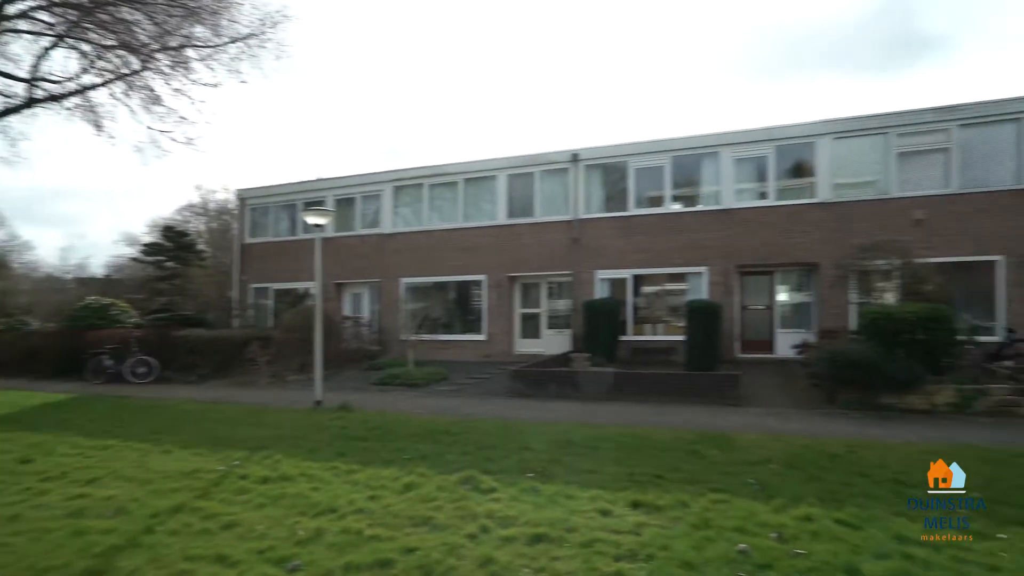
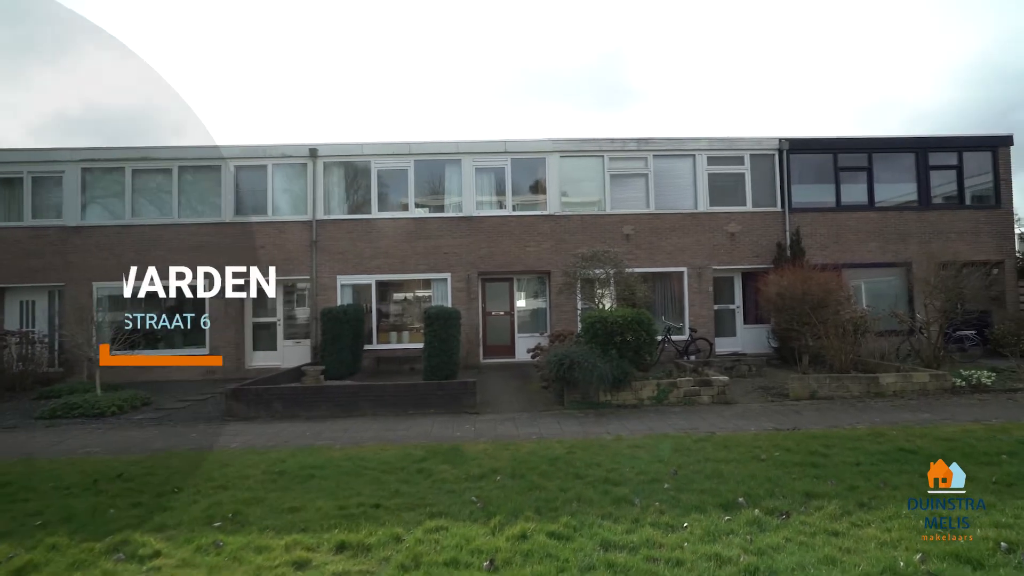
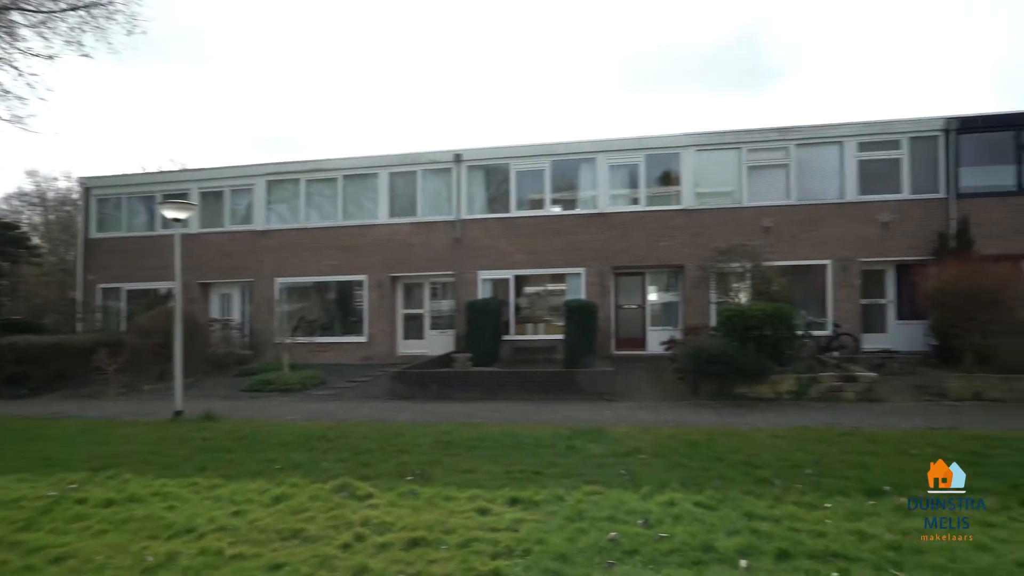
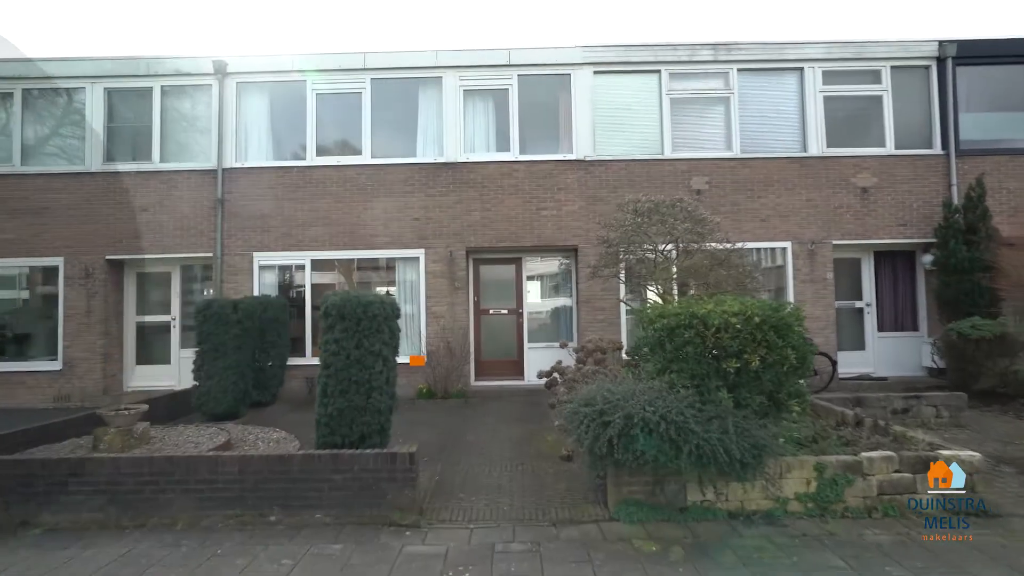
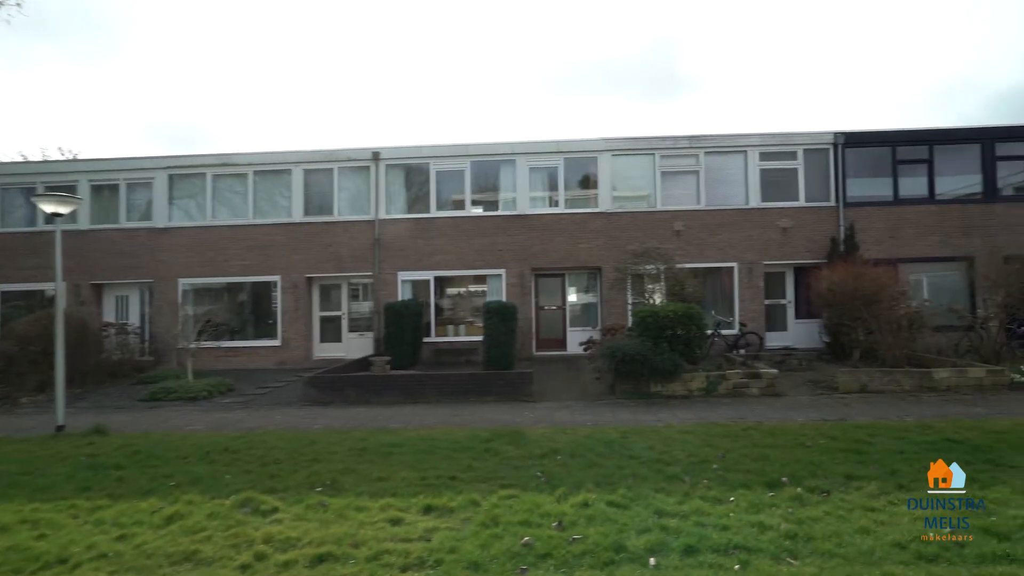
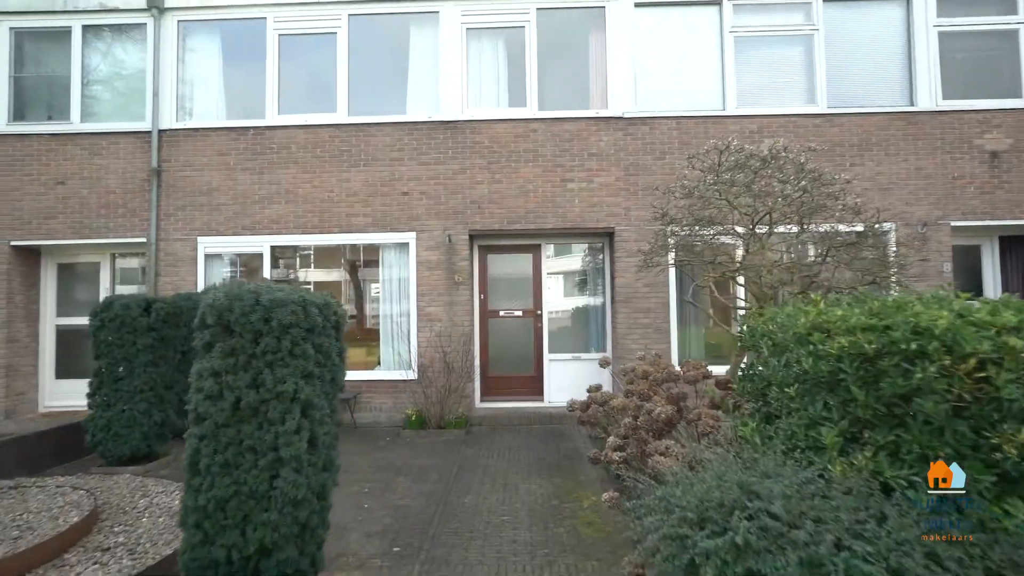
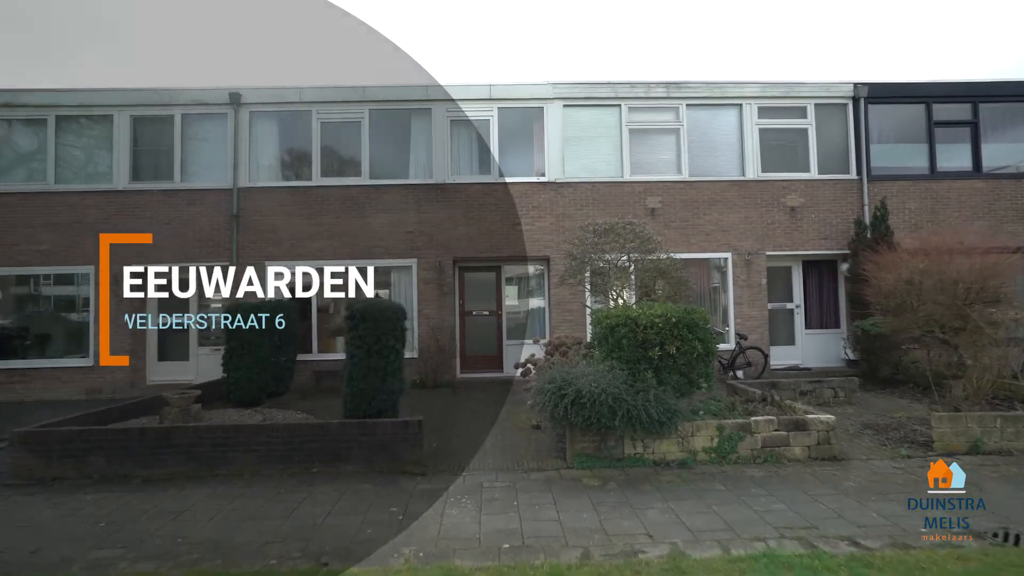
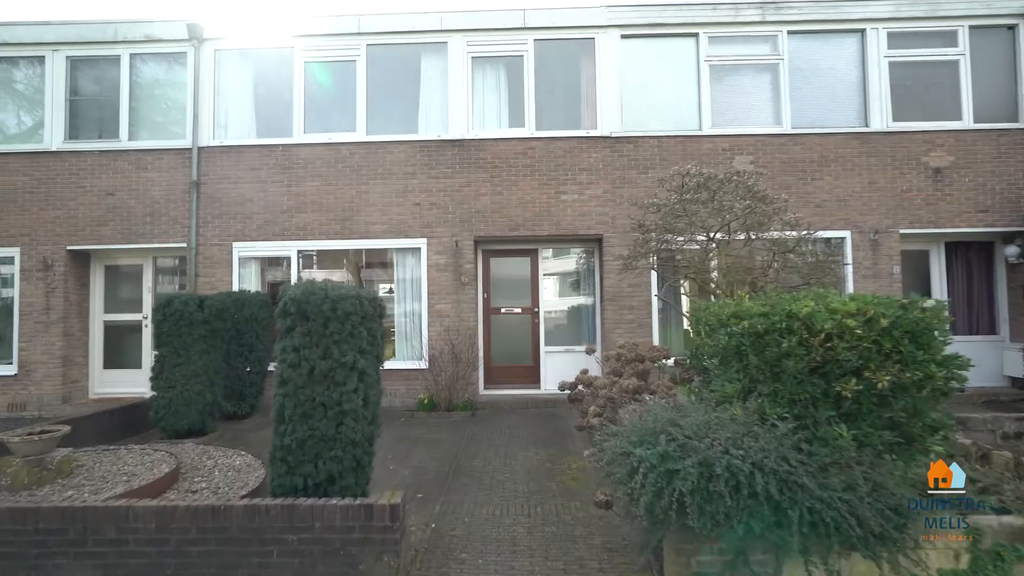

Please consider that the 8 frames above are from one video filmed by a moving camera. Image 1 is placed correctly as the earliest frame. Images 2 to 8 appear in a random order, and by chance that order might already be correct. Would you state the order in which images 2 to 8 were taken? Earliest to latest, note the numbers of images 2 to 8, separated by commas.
3, 5, 2, 7, 4, 8, 6
